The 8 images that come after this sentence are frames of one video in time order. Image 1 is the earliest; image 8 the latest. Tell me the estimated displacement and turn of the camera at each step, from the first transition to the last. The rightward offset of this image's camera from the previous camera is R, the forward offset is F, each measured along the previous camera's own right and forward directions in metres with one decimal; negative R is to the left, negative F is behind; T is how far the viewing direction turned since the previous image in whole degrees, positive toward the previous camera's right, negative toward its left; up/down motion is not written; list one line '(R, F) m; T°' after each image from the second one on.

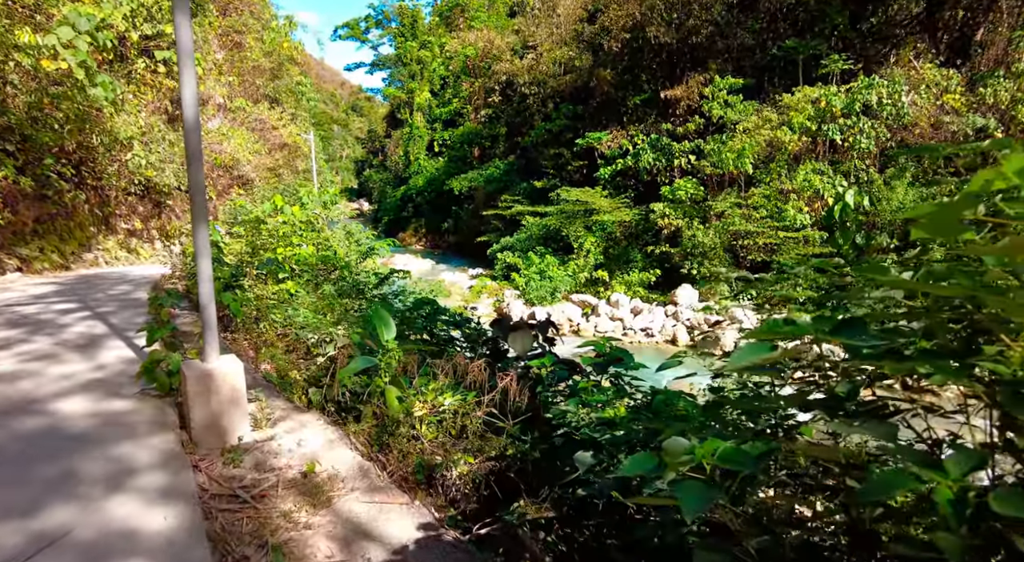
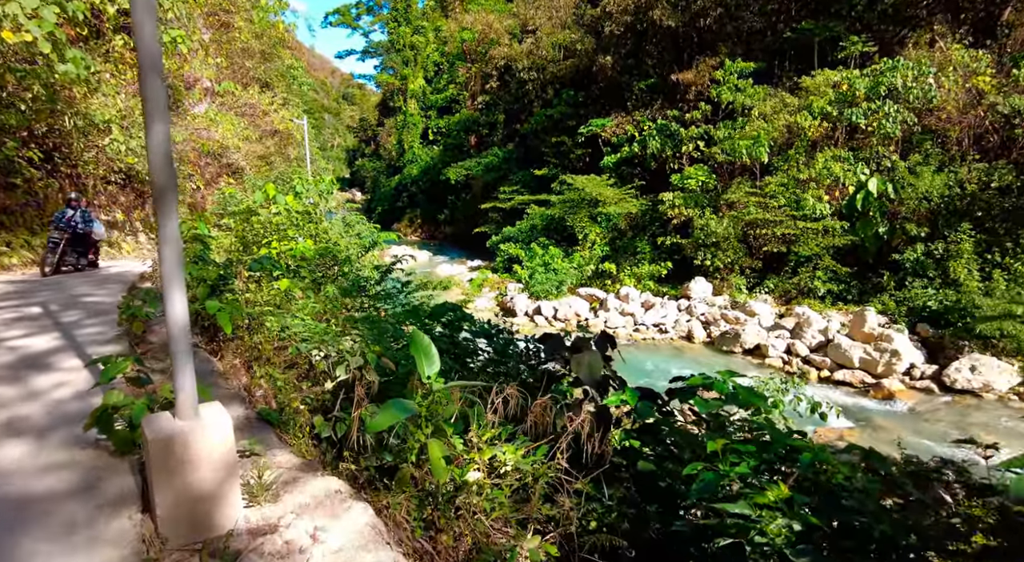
(-0.2, +0.5) m; +1°
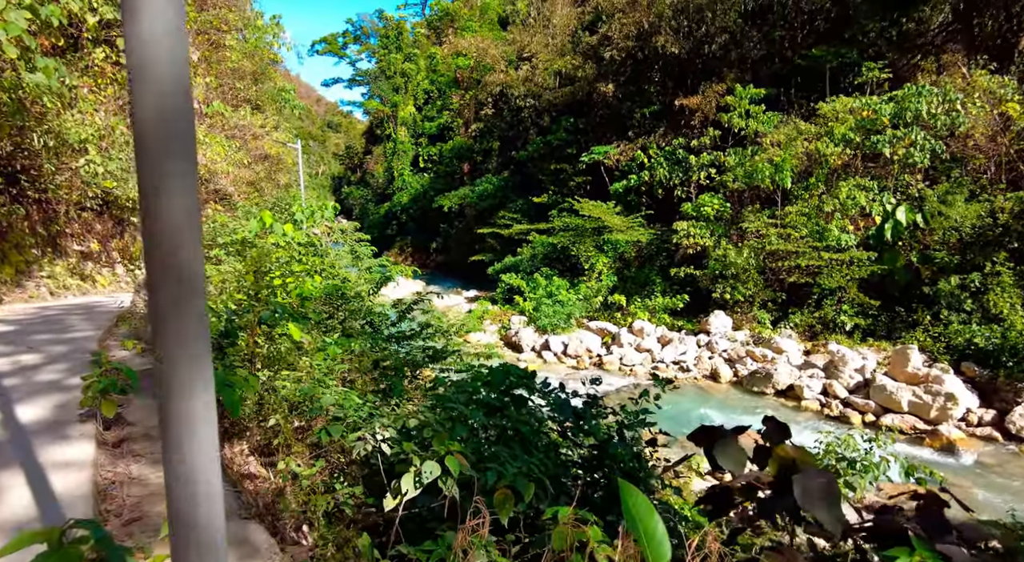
(-0.3, +0.6) m; +1°
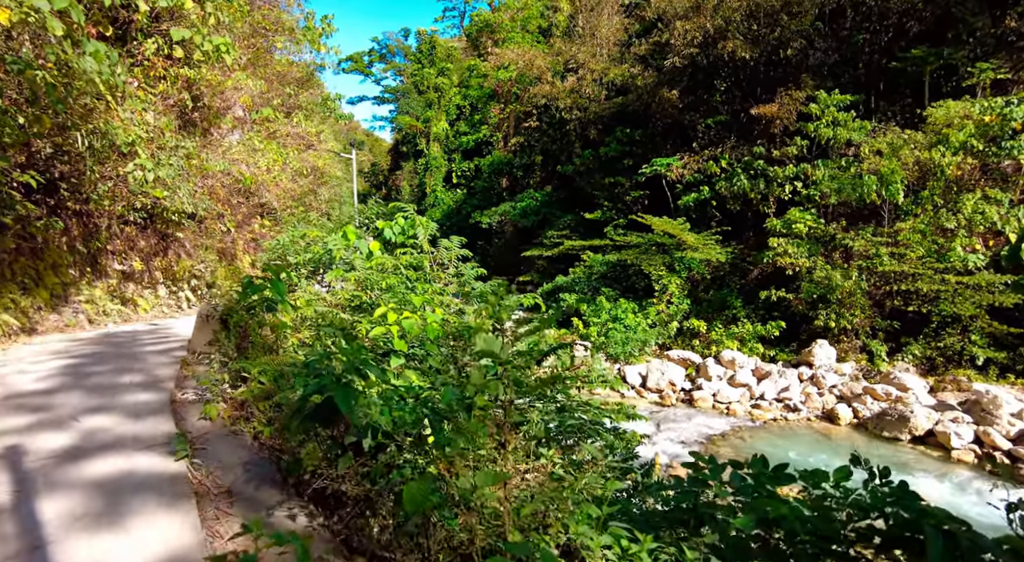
(-0.7, +0.9) m; -2°
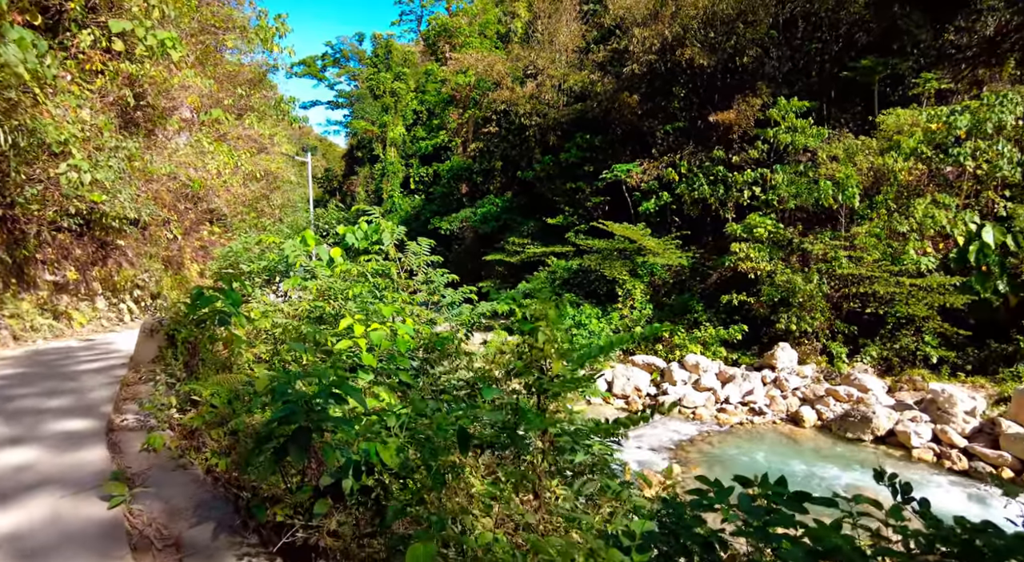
(-0.1, +0.2) m; +4°
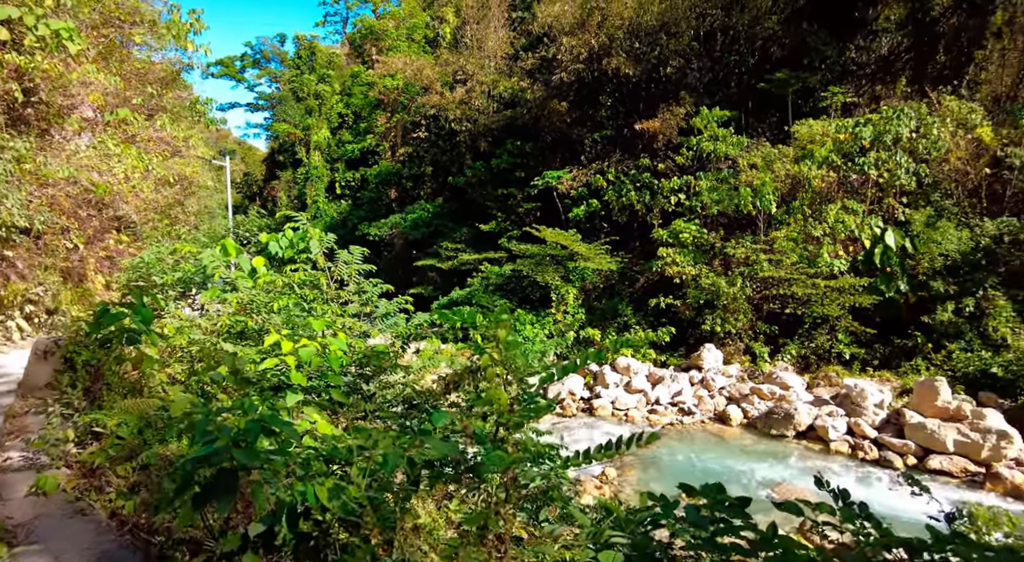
(-0.1, 0.0) m; +6°
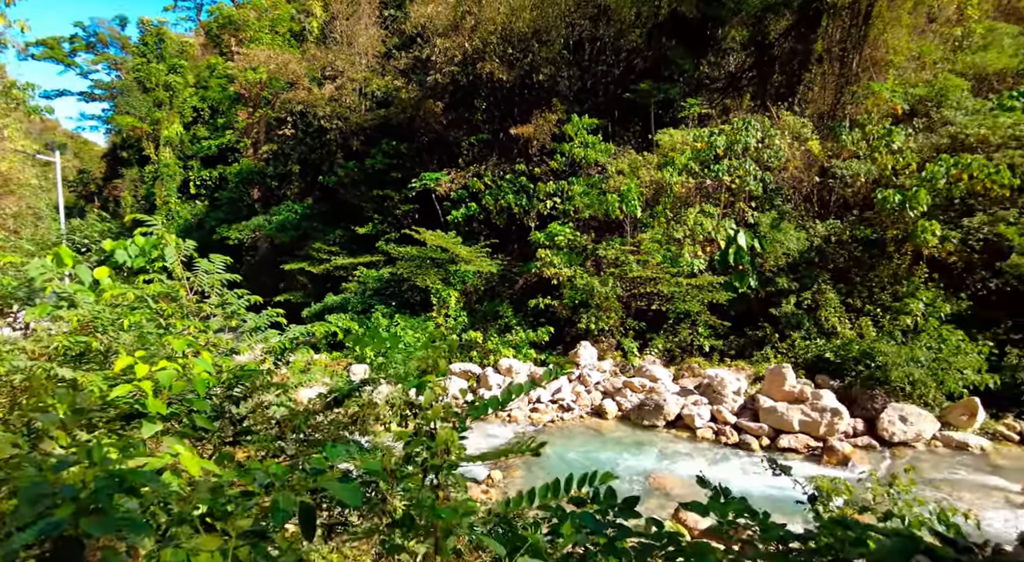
(-0.2, 0.0) m; +11°
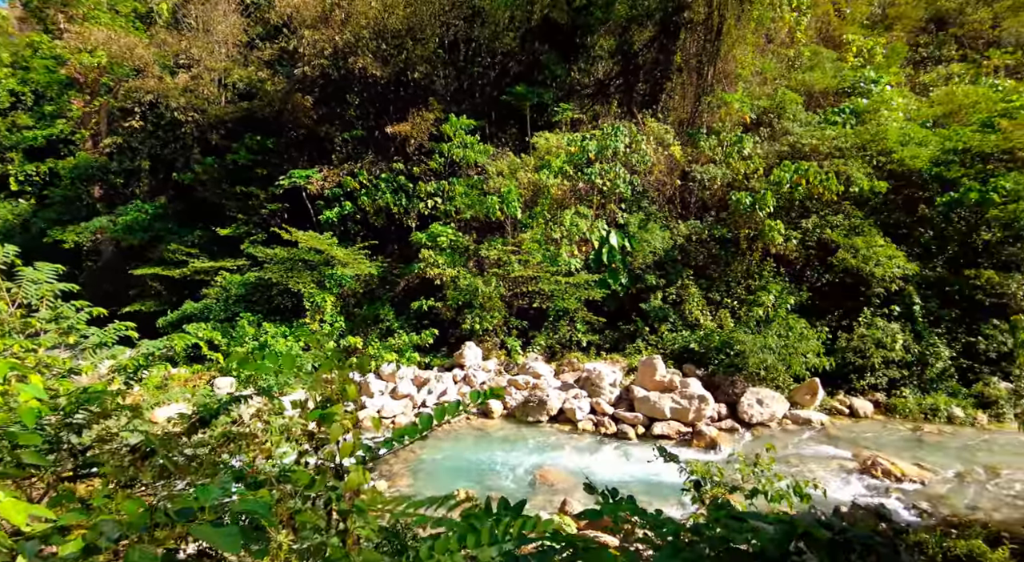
(-0.3, +0.1) m; +12°
